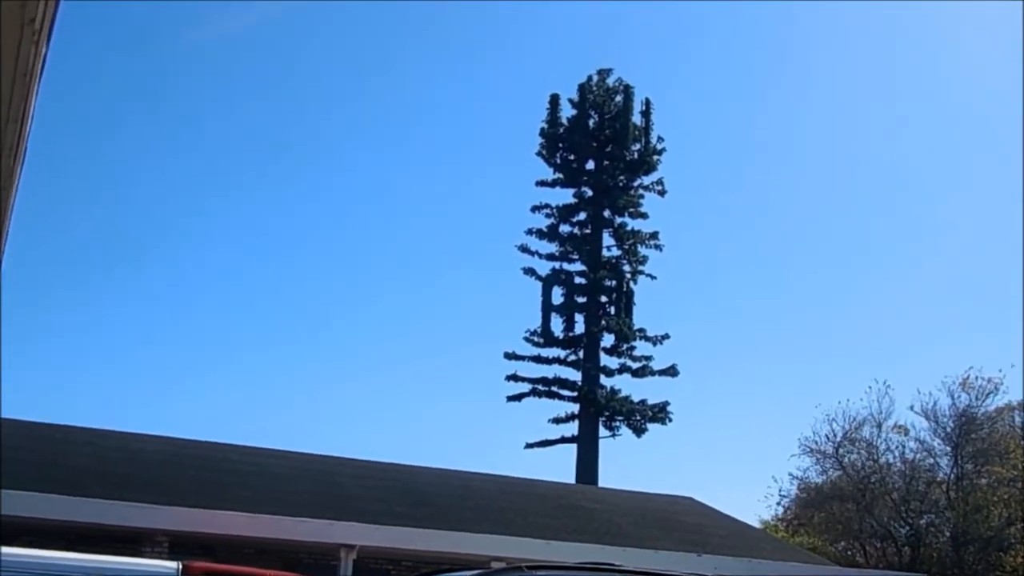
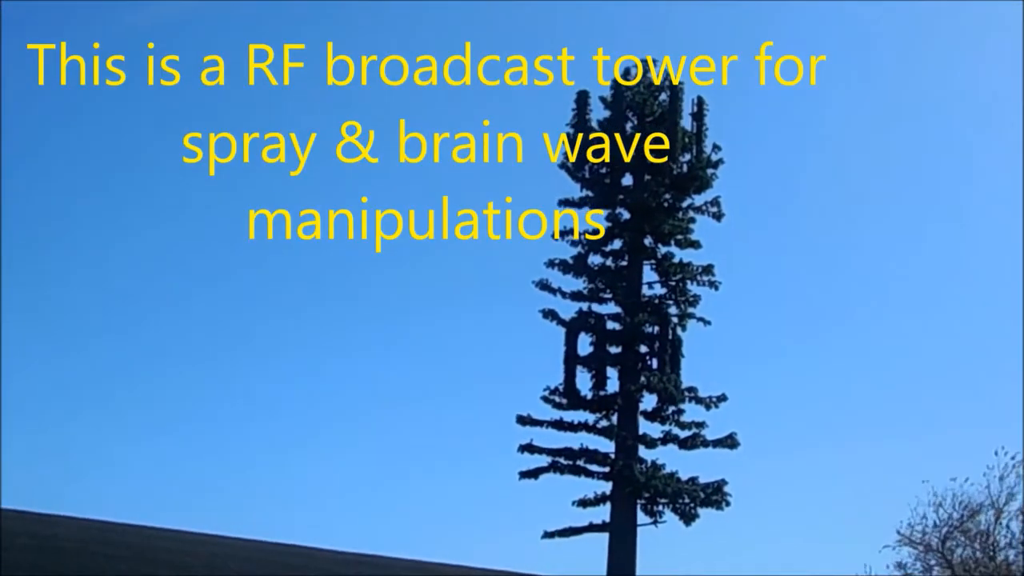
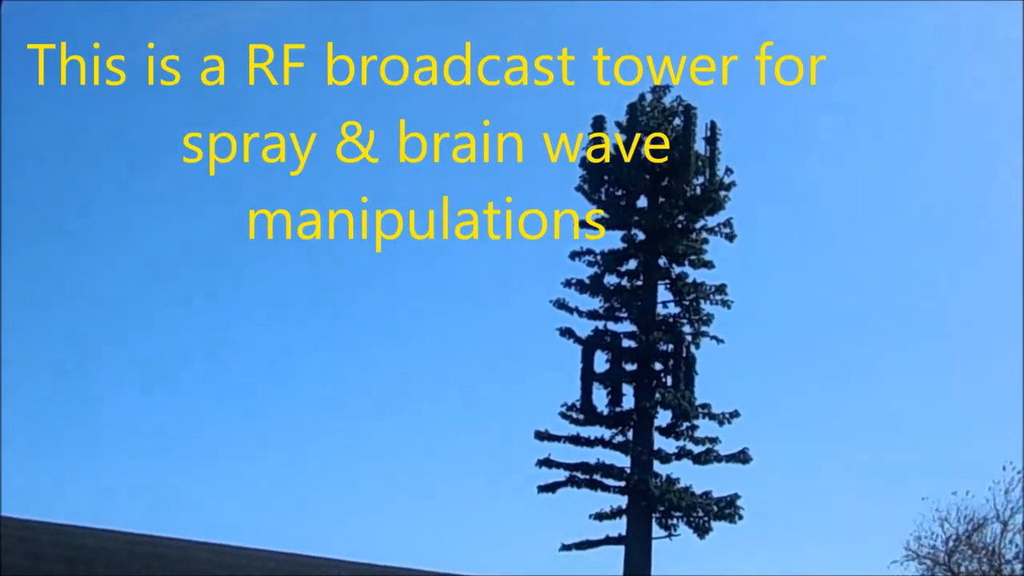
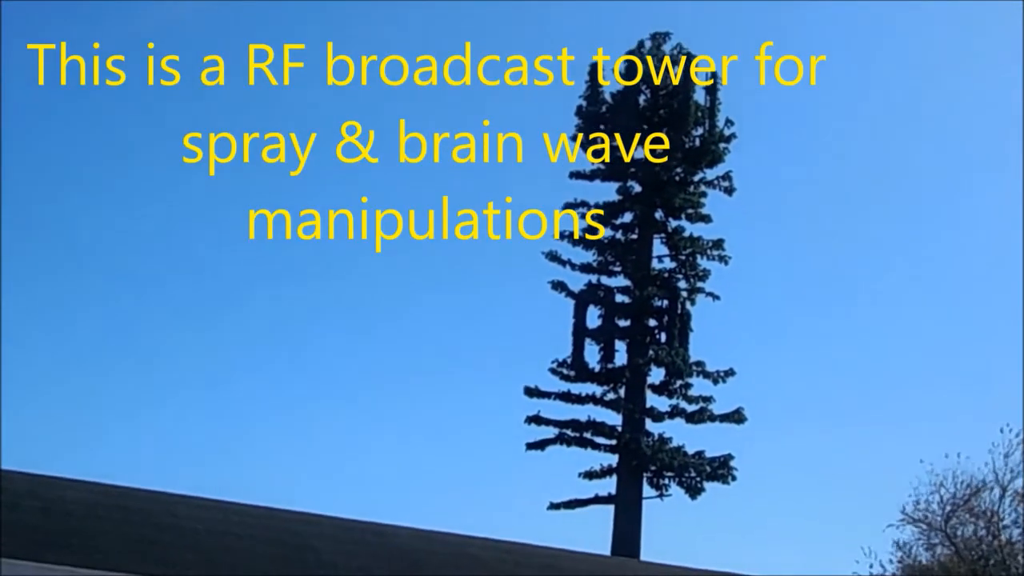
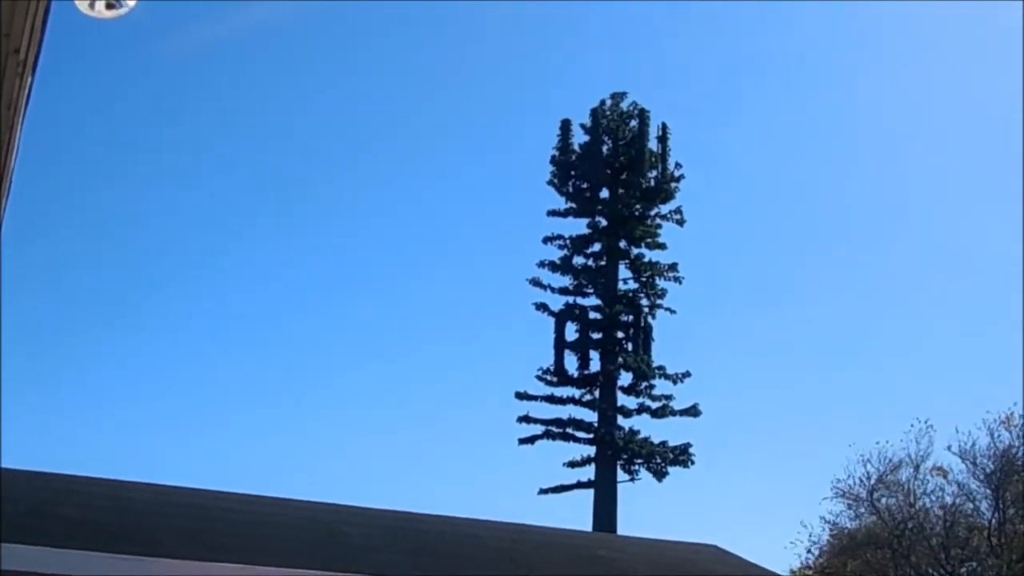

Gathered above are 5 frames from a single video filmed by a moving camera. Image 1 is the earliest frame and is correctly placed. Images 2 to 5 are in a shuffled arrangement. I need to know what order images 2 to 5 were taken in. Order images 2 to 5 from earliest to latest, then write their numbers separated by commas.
5, 3, 2, 4
